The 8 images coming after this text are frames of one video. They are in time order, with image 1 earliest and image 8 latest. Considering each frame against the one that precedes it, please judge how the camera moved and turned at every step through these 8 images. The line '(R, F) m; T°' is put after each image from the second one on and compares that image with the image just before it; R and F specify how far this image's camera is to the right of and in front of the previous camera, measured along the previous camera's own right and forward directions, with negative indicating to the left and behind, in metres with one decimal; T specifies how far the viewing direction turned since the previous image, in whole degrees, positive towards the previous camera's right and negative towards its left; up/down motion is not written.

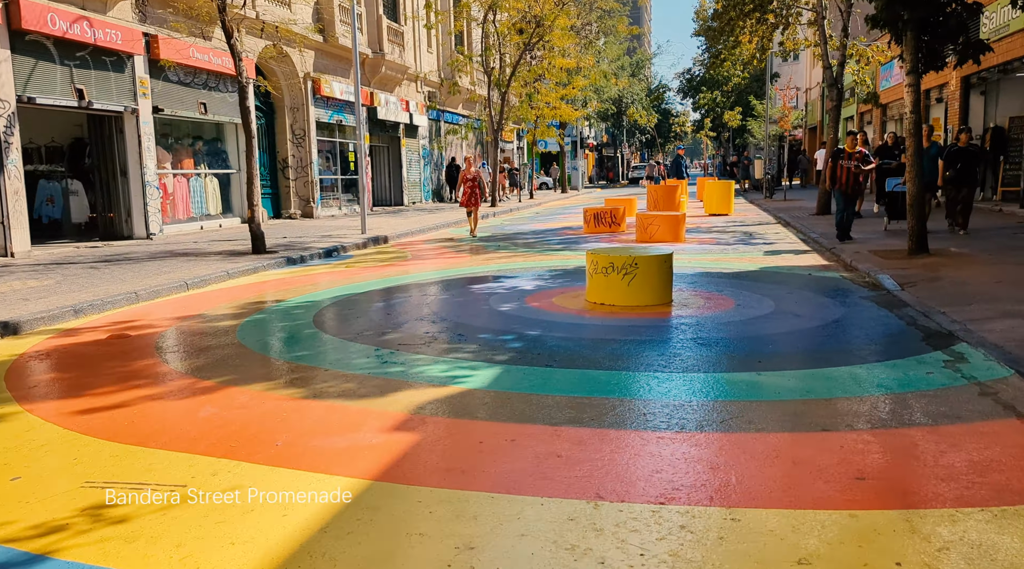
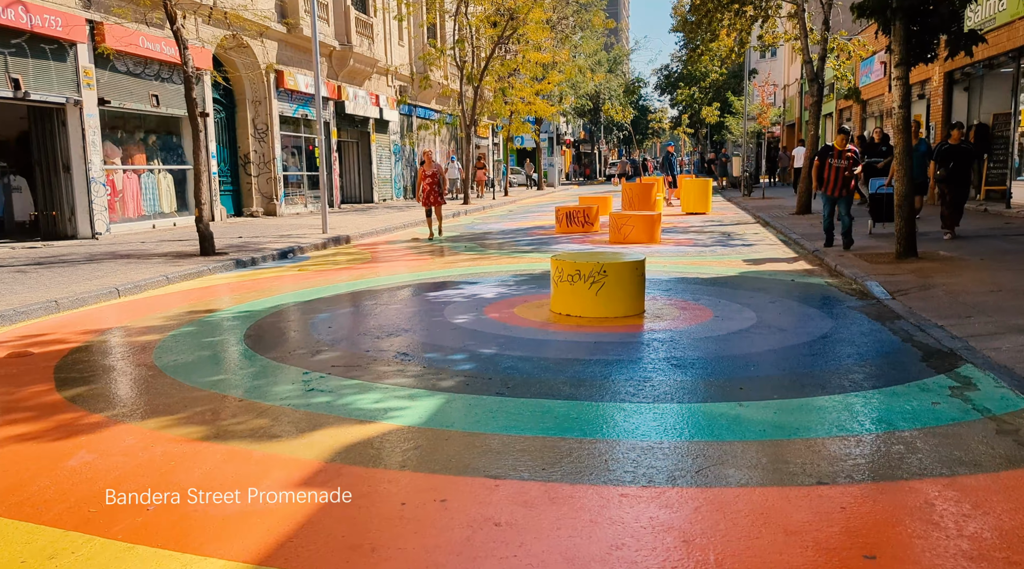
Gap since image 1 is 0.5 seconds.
(+0.2, +0.8) m; +1°
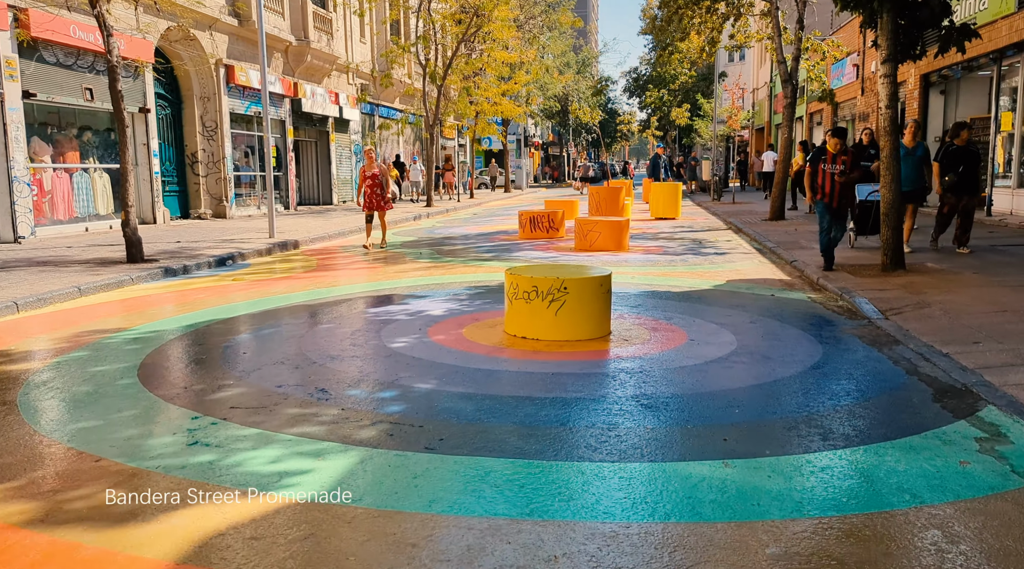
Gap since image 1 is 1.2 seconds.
(+0.2, +1.0) m; +2°
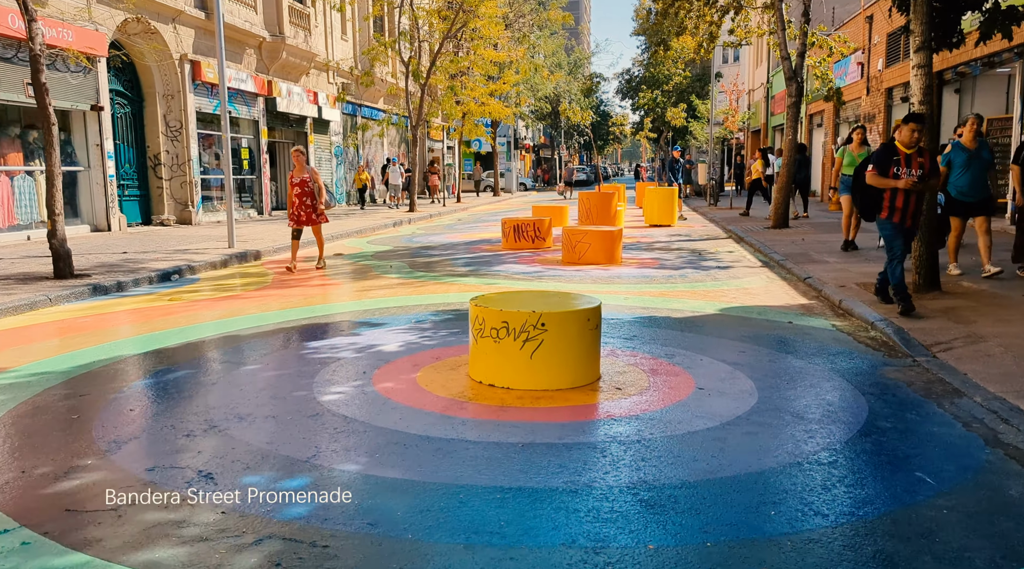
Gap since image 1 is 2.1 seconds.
(+0.2, +1.4) m; 0°
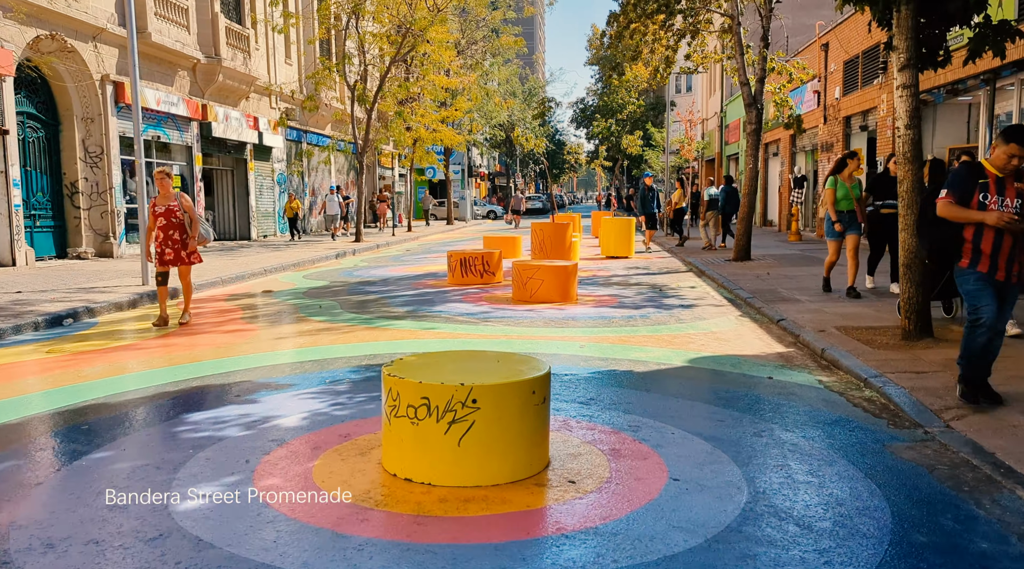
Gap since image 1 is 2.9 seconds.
(+0.2, +1.3) m; +3°
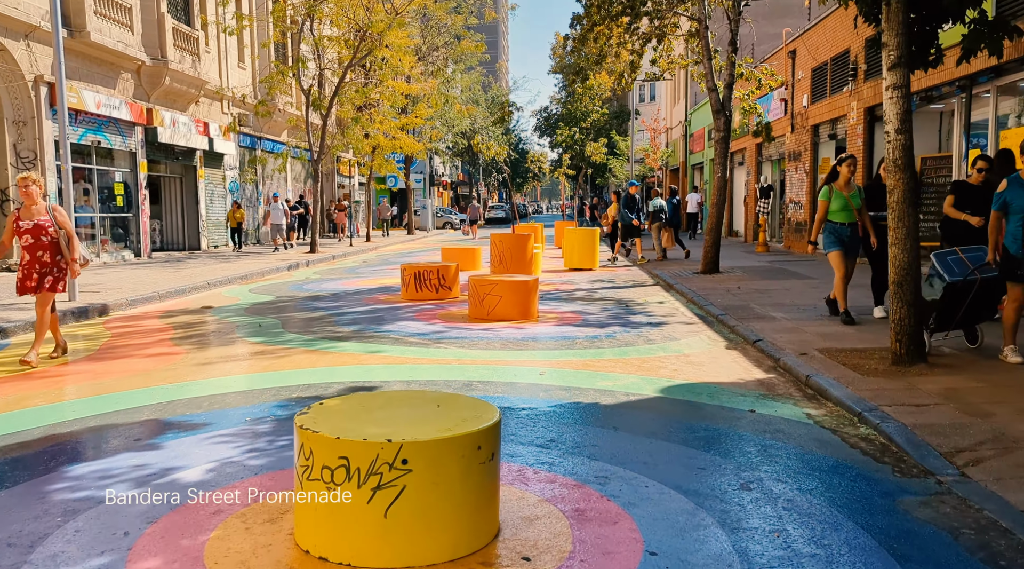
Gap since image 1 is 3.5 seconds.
(+0.1, +0.9) m; +2°
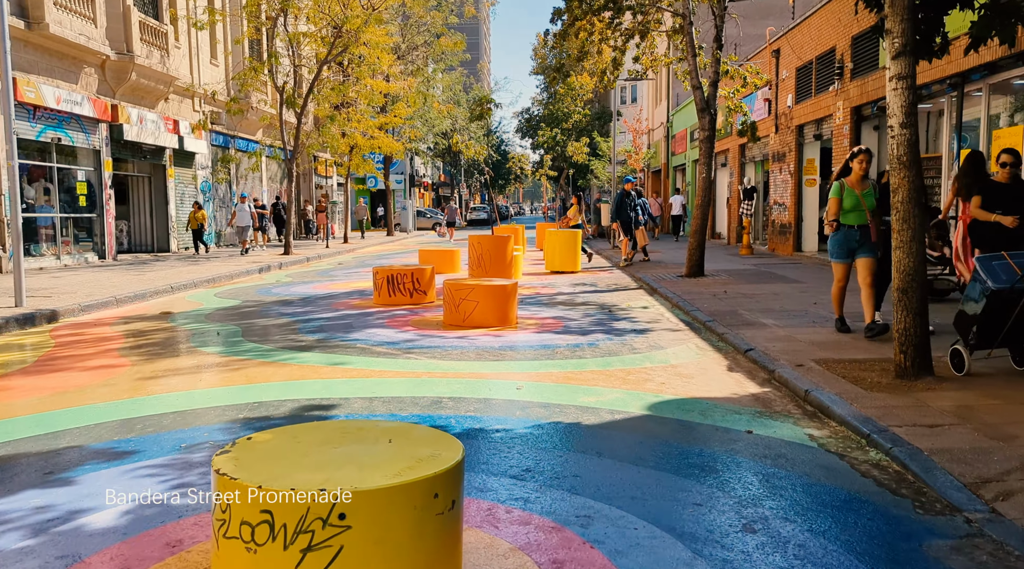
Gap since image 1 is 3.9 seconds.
(+0.1, +0.7) m; +1°
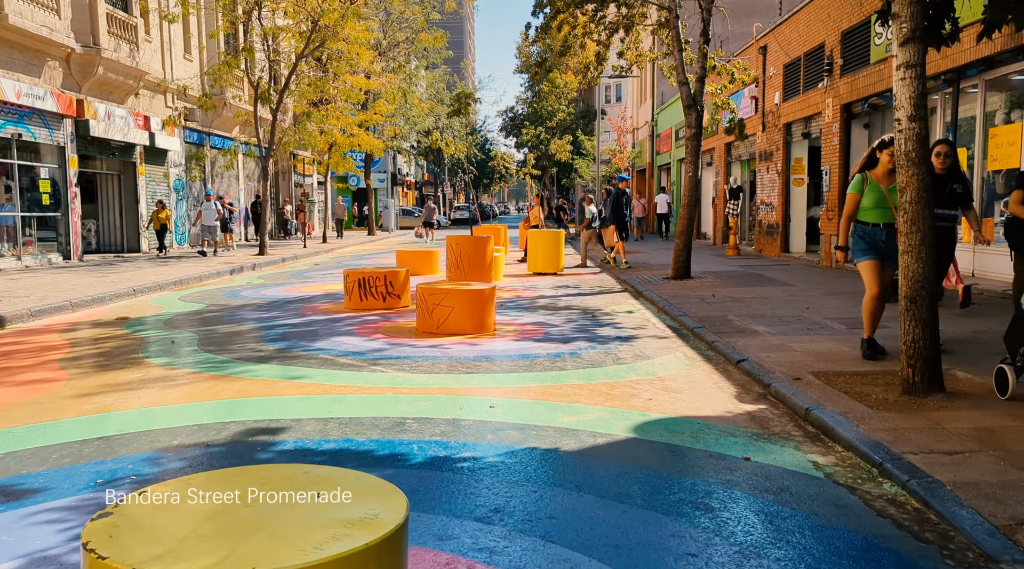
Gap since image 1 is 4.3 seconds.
(+0.1, +0.7) m; +1°
